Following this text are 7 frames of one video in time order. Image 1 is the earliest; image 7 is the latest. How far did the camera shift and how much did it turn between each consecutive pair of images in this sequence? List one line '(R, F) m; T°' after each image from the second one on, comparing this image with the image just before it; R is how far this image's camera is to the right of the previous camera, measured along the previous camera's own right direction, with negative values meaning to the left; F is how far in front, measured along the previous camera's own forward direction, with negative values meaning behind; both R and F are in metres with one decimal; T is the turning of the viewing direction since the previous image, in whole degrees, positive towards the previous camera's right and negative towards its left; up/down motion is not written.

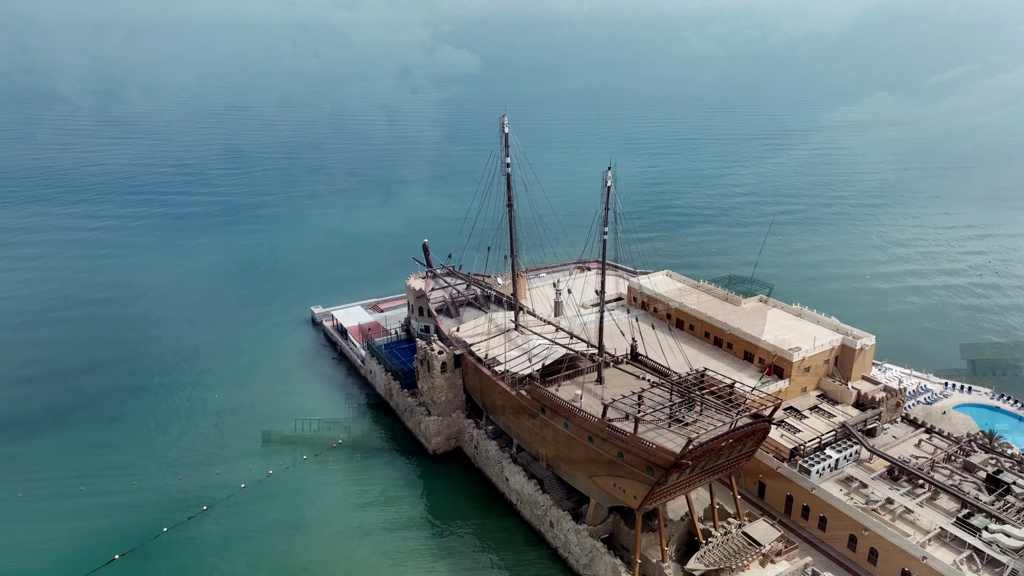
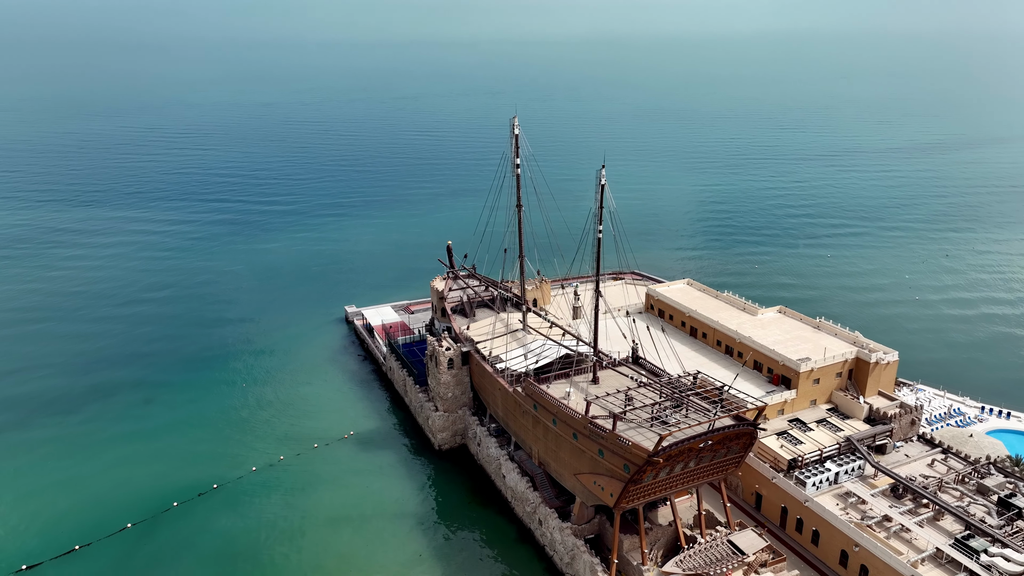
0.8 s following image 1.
(+4.5, -0.3) m; -6°
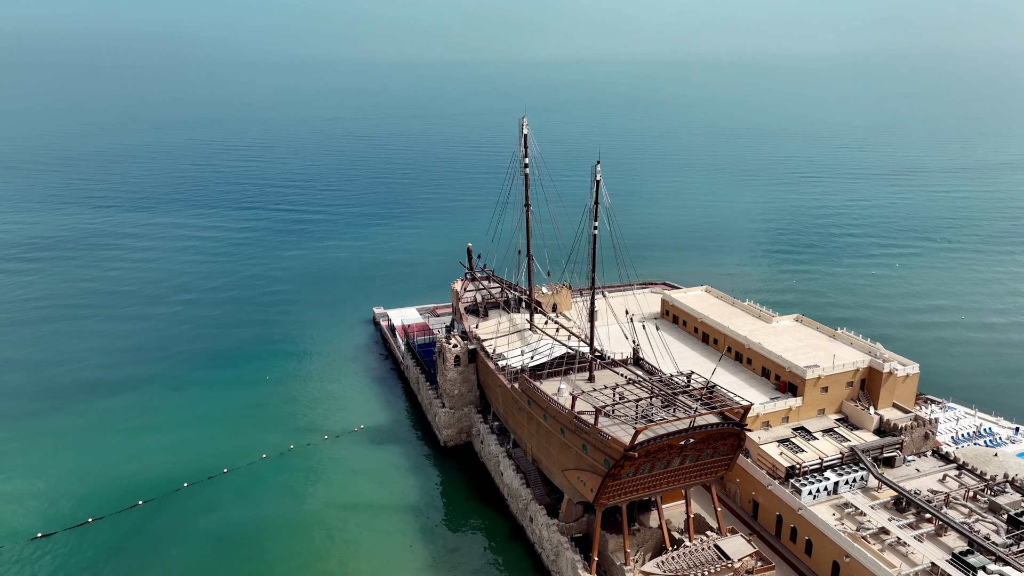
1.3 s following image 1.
(+3.8, -0.1) m; -5°
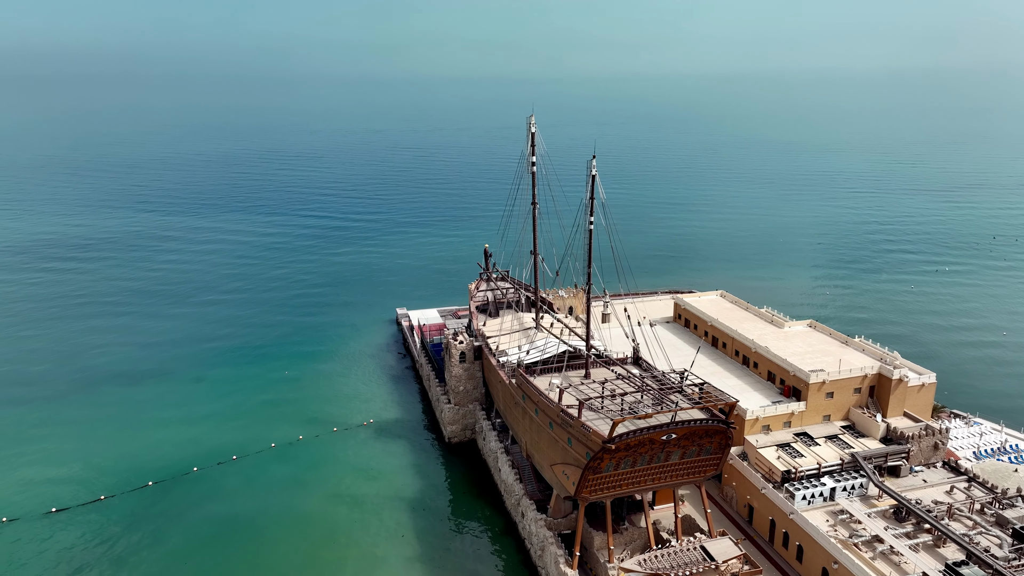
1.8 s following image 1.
(+3.3, -0.1) m; -4°
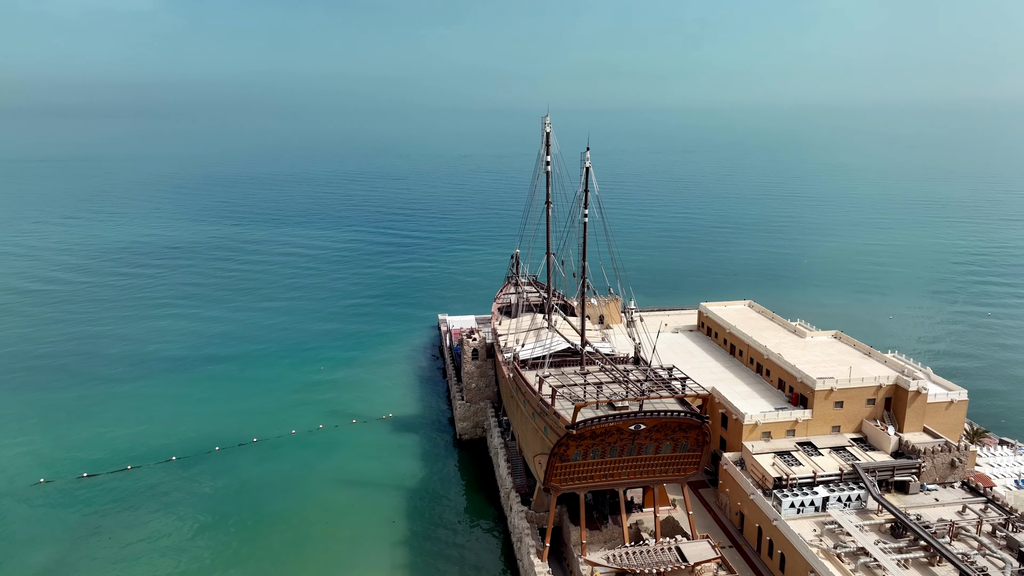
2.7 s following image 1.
(+5.7, +0.1) m; -7°
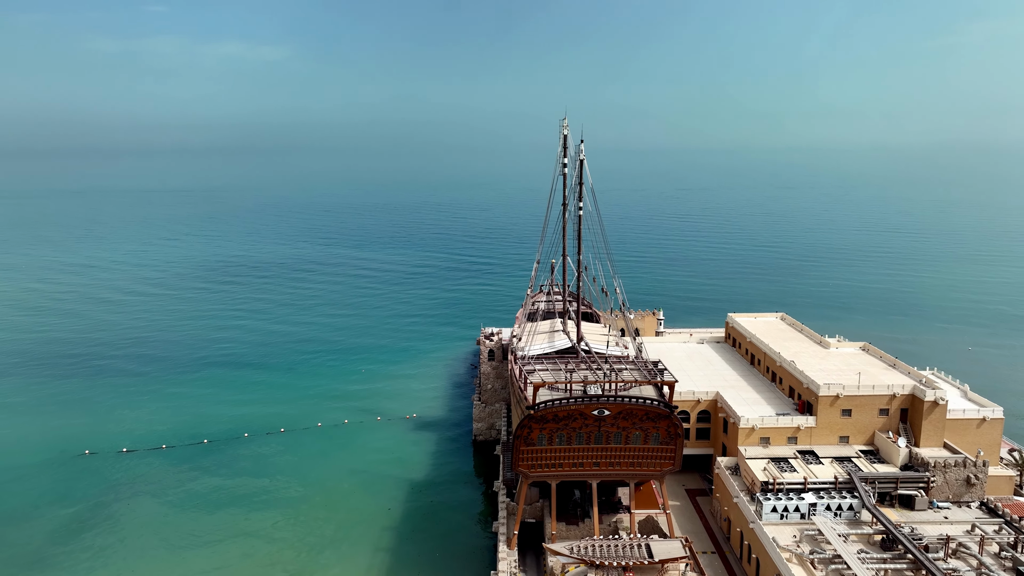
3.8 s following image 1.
(+6.3, +0.2) m; -8°
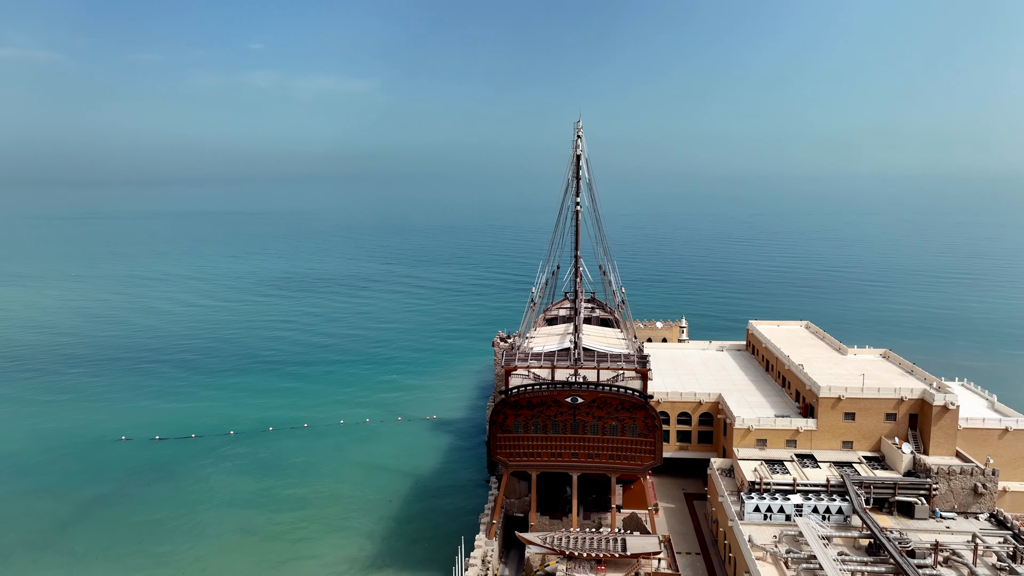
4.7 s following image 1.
(+4.6, 0.0) m; -6°
